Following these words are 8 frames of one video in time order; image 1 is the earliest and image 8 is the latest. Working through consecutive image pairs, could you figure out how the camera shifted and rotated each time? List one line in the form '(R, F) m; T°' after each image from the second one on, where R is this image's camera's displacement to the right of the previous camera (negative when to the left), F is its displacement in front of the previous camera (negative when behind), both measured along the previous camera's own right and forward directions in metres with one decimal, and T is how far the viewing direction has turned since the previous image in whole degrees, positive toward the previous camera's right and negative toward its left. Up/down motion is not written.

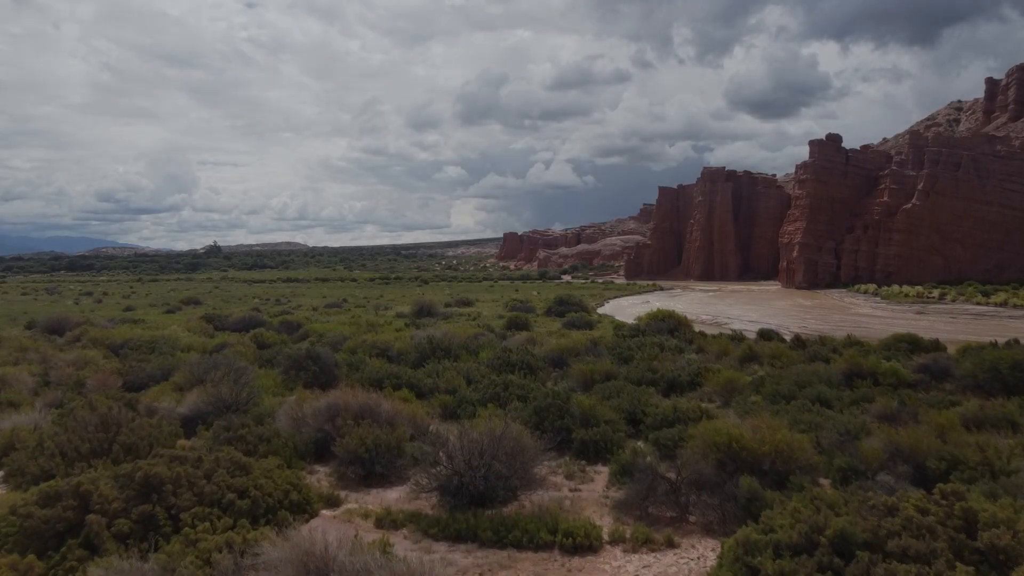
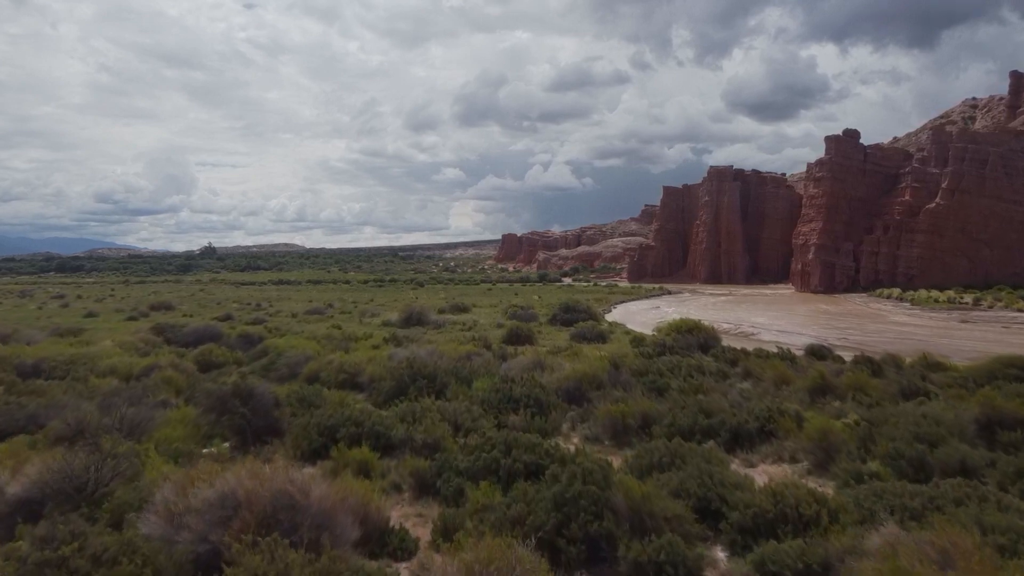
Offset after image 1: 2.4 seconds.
(-0.1, +3.4) m; 0°
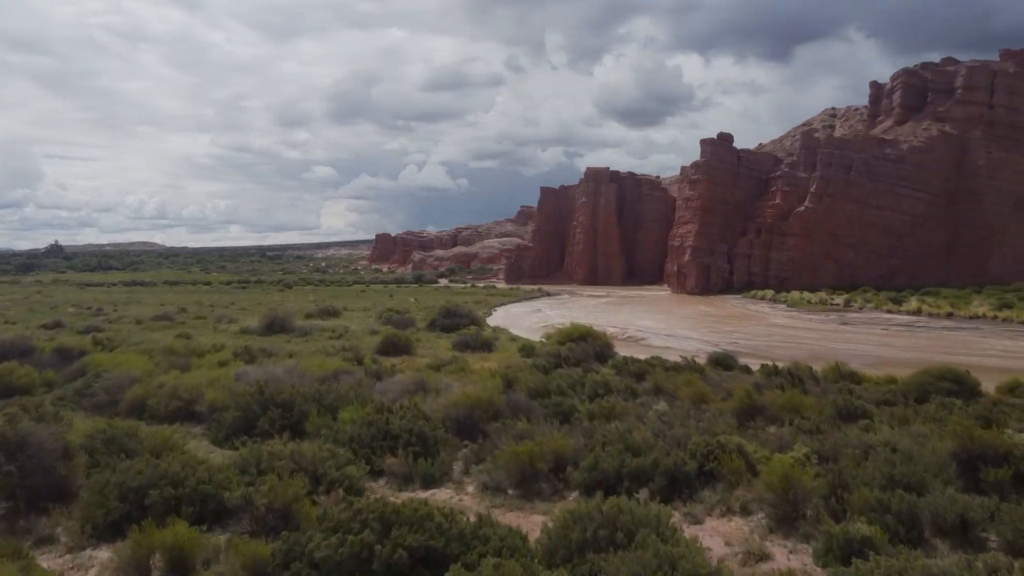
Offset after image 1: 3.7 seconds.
(0.0, +2.1) m; +9°
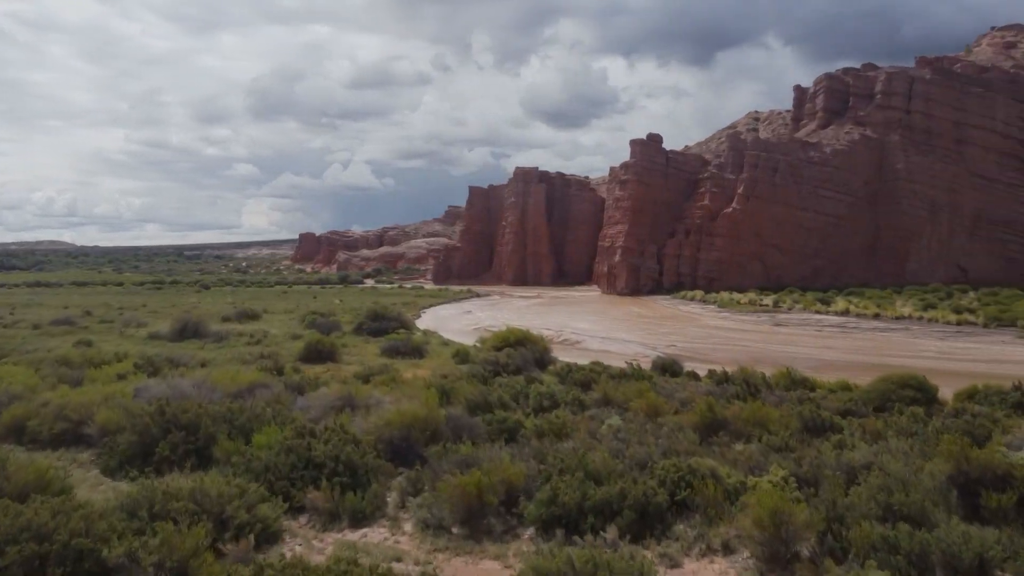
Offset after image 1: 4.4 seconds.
(-0.1, +1.1) m; +5°
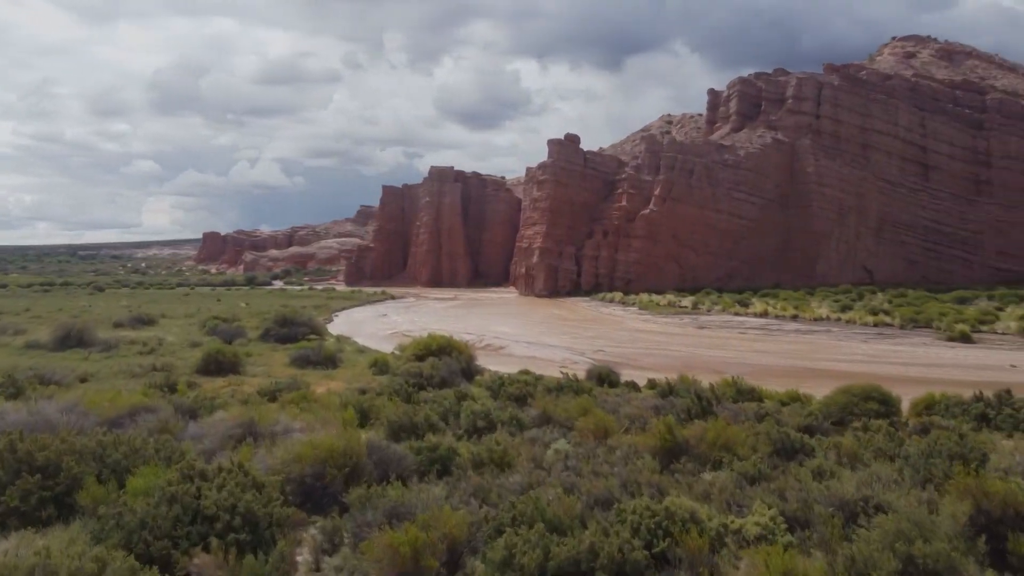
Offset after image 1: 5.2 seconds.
(-0.2, +1.3) m; +6°
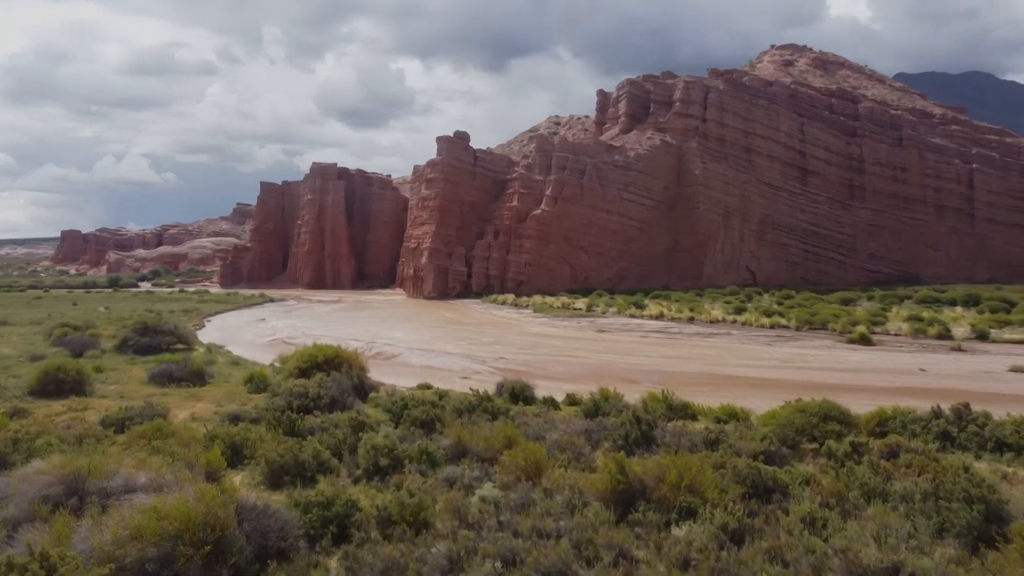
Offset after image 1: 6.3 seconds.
(-0.2, +1.7) m; +8°
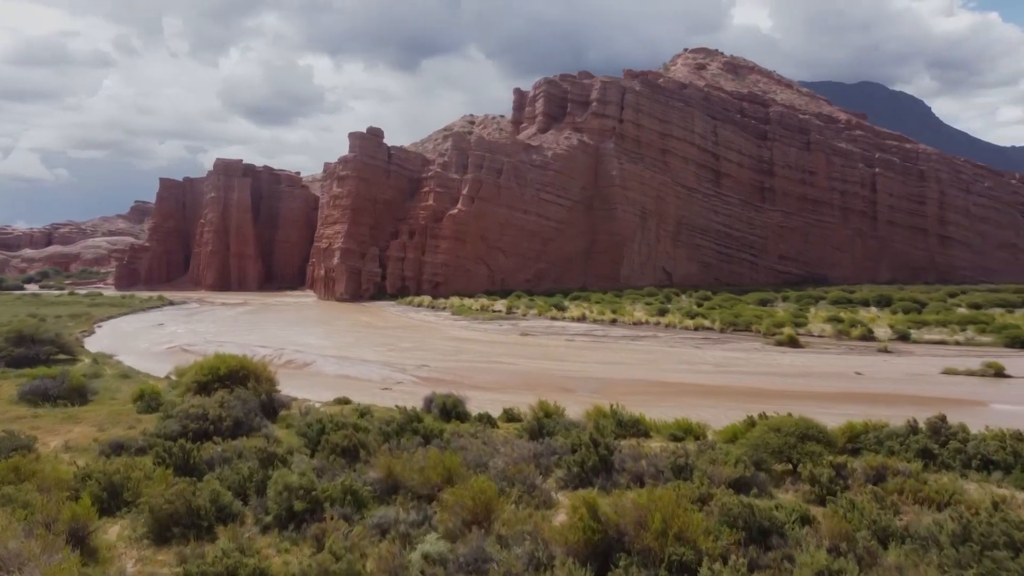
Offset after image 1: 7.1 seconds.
(-0.2, +1.3) m; +6°
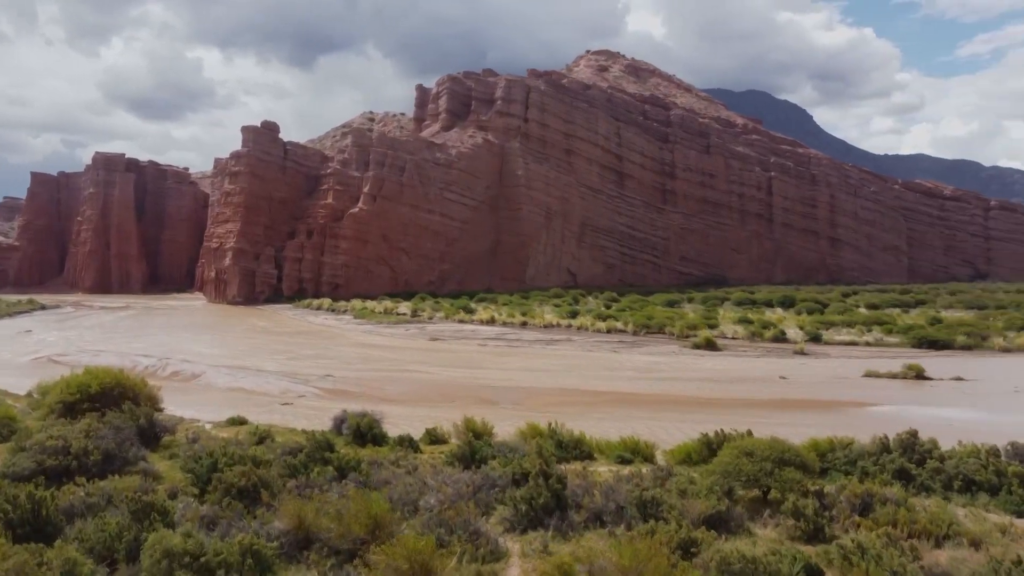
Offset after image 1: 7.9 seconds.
(-0.3, +1.3) m; +7°
